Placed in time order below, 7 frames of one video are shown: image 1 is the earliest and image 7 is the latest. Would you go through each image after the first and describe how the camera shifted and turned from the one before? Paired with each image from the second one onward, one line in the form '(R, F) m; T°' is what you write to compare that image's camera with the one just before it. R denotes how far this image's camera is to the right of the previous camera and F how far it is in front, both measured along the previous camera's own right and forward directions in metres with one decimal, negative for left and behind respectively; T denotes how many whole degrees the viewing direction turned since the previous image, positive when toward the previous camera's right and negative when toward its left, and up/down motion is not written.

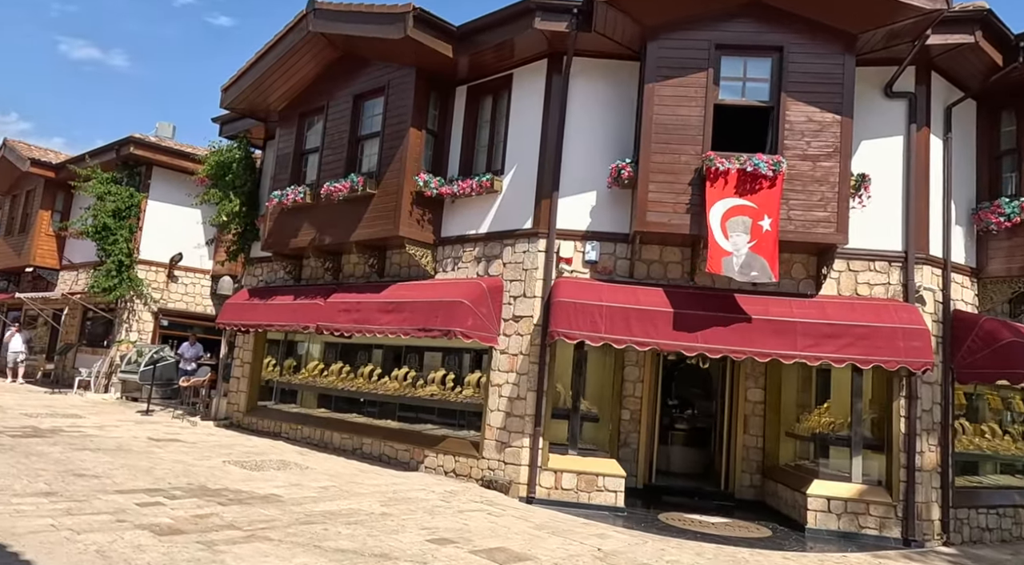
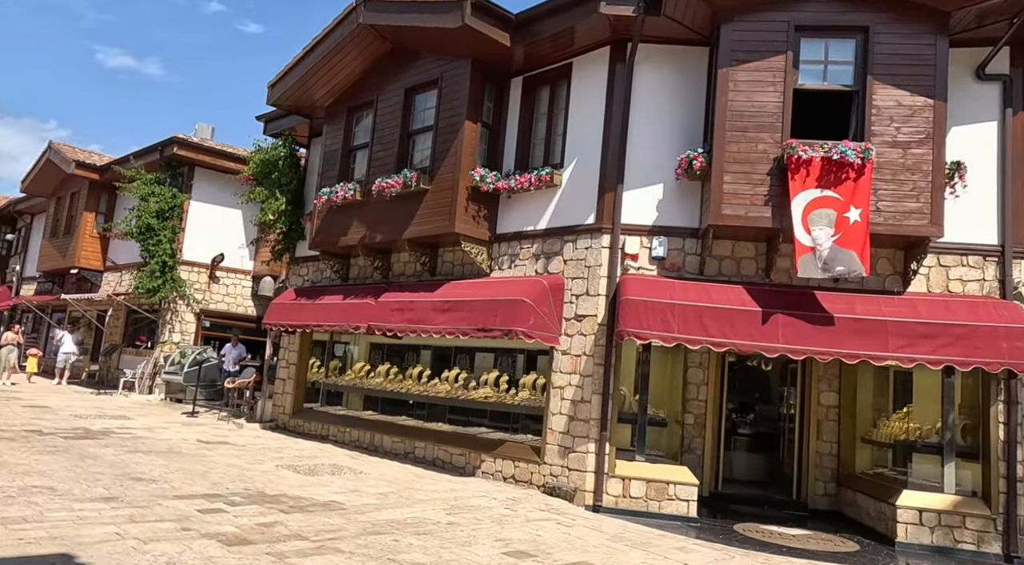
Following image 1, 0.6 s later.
(-0.4, +0.4) m; -2°
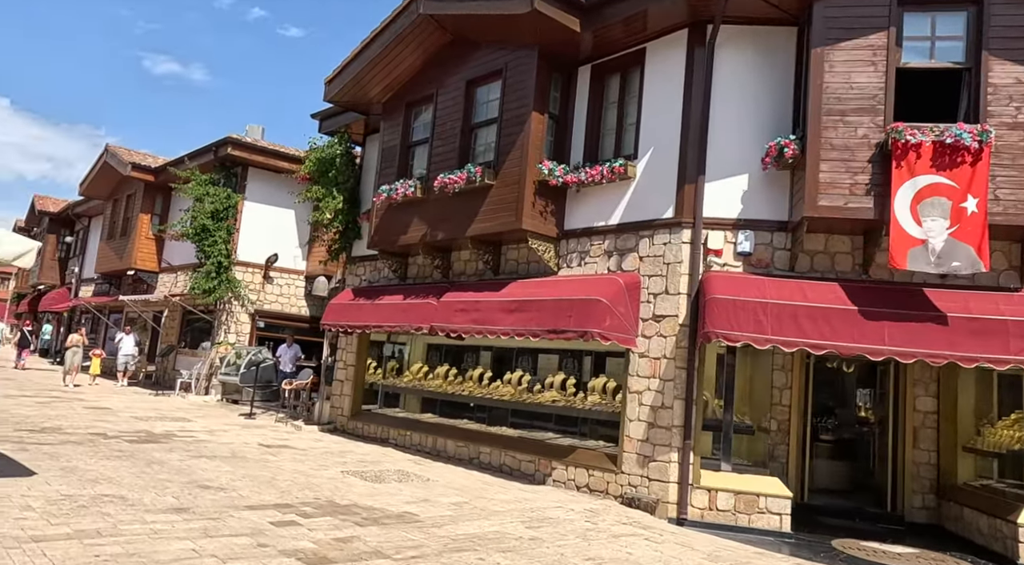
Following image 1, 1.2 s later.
(-0.4, +0.5) m; -3°
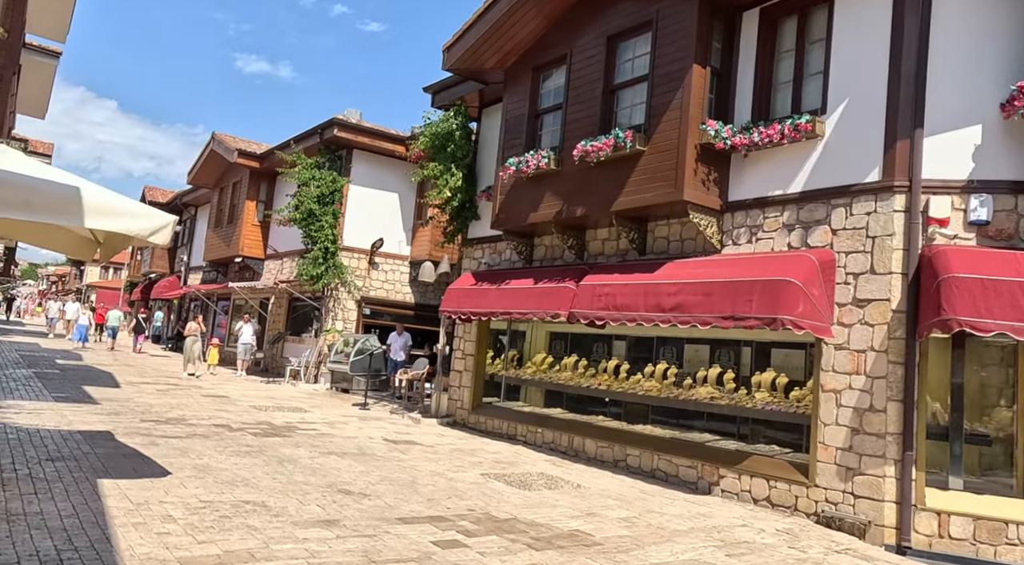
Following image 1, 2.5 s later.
(-0.9, +1.3) m; -6°
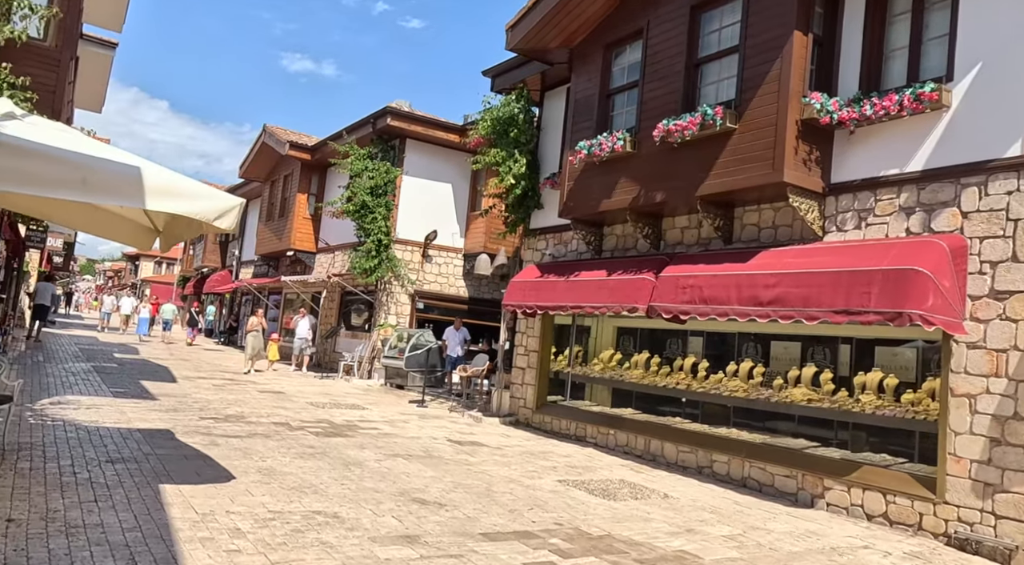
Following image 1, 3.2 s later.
(-0.4, +0.7) m; -3°
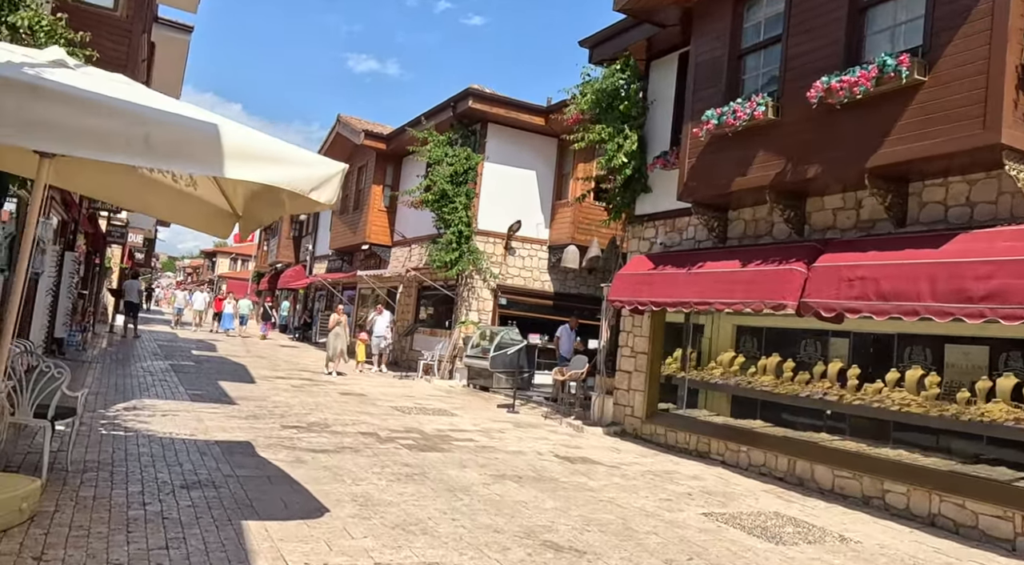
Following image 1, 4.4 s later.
(-0.7, +1.4) m; -5°
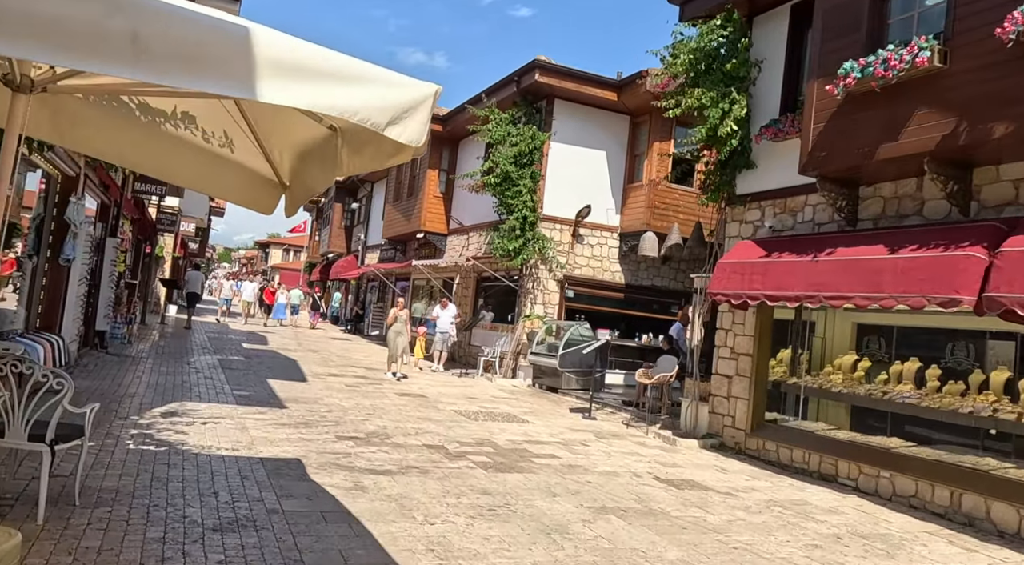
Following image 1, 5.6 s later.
(-0.5, +1.6) m; -4°
